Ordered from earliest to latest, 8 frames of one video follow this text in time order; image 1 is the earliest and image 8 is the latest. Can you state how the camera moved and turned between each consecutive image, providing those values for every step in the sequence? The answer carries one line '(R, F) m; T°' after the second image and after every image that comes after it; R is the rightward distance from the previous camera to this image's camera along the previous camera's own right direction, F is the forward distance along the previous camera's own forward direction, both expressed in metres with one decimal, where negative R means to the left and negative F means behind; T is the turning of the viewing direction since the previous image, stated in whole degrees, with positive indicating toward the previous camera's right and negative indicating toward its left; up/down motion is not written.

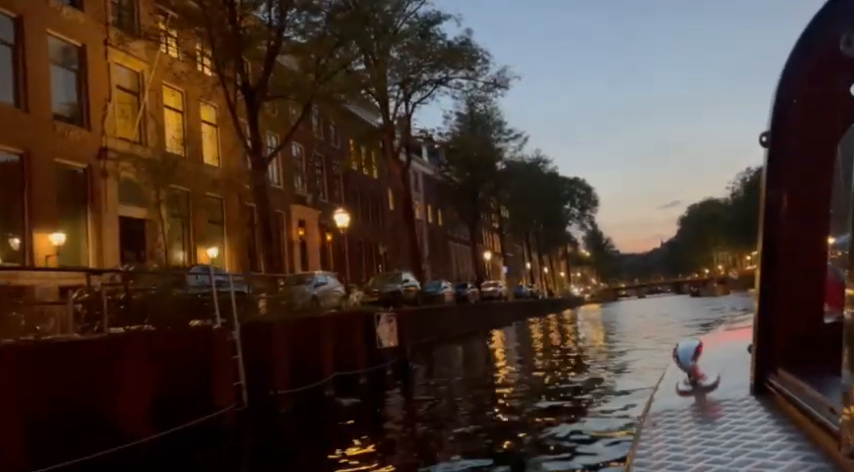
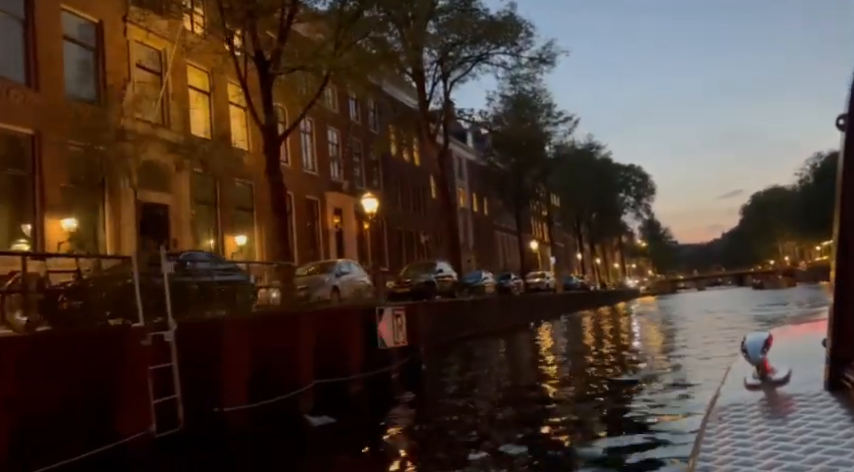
(+0.6, +1.9) m; -4°
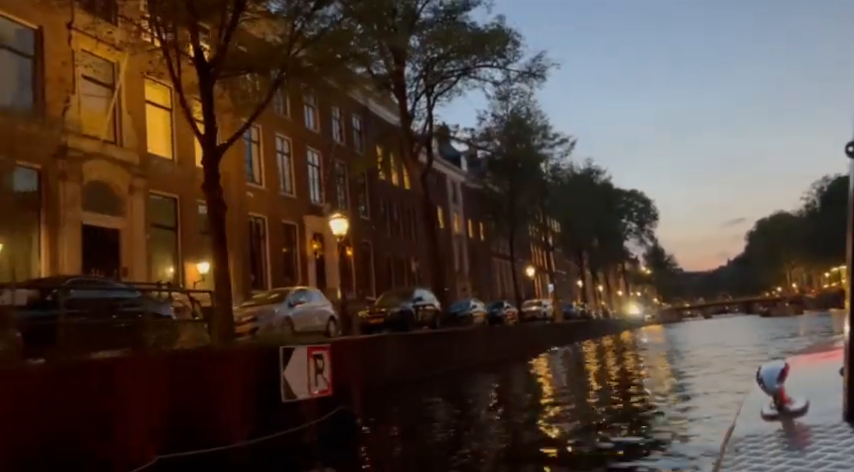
(+0.9, +2.3) m; 0°
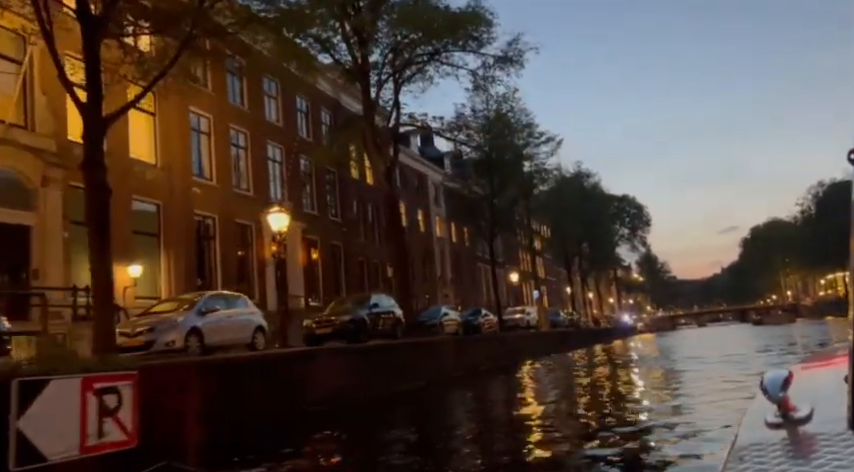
(+1.0, +2.8) m; 0°
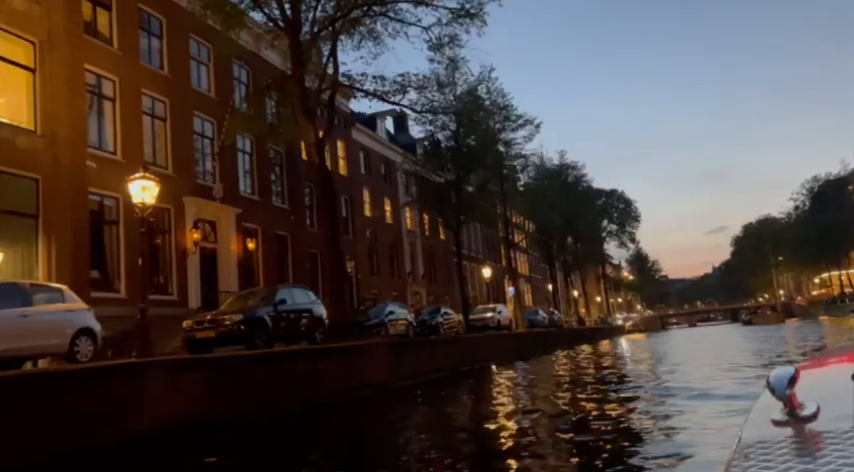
(+1.6, +4.3) m; +1°
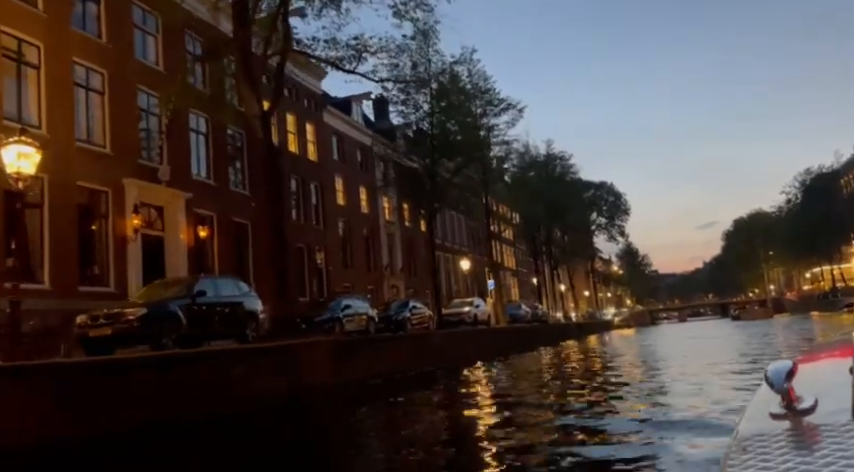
(+0.9, +2.4) m; +1°
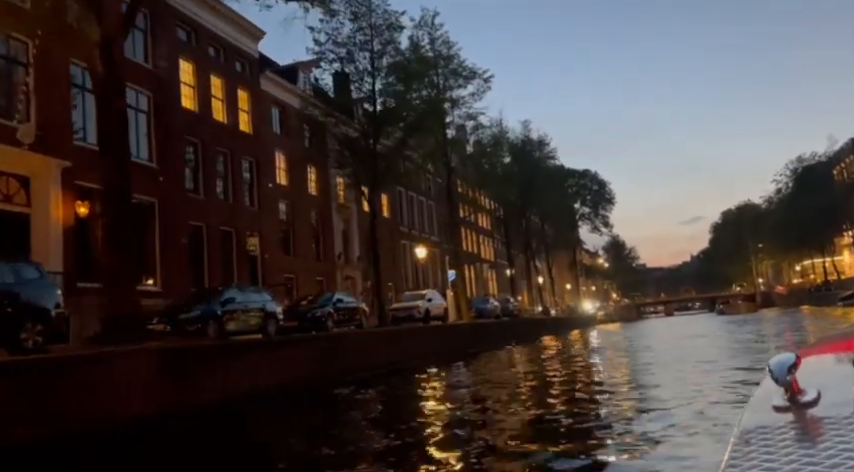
(+1.8, +4.9) m; +1°
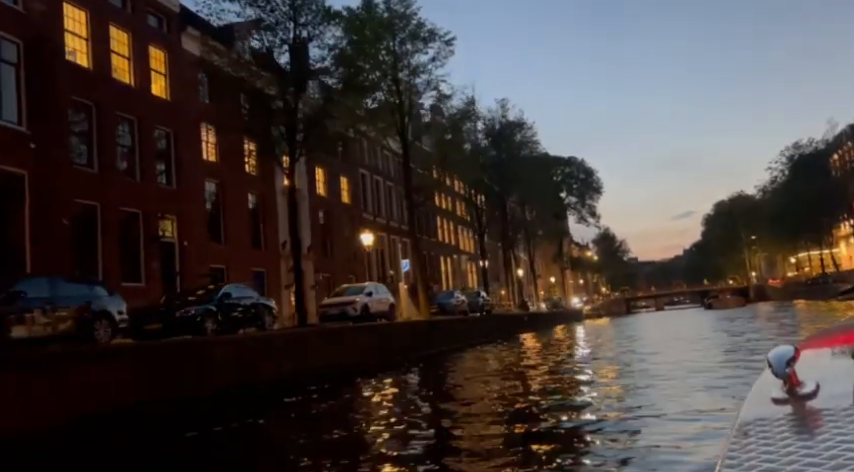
(+1.8, +4.9) m; +1°
